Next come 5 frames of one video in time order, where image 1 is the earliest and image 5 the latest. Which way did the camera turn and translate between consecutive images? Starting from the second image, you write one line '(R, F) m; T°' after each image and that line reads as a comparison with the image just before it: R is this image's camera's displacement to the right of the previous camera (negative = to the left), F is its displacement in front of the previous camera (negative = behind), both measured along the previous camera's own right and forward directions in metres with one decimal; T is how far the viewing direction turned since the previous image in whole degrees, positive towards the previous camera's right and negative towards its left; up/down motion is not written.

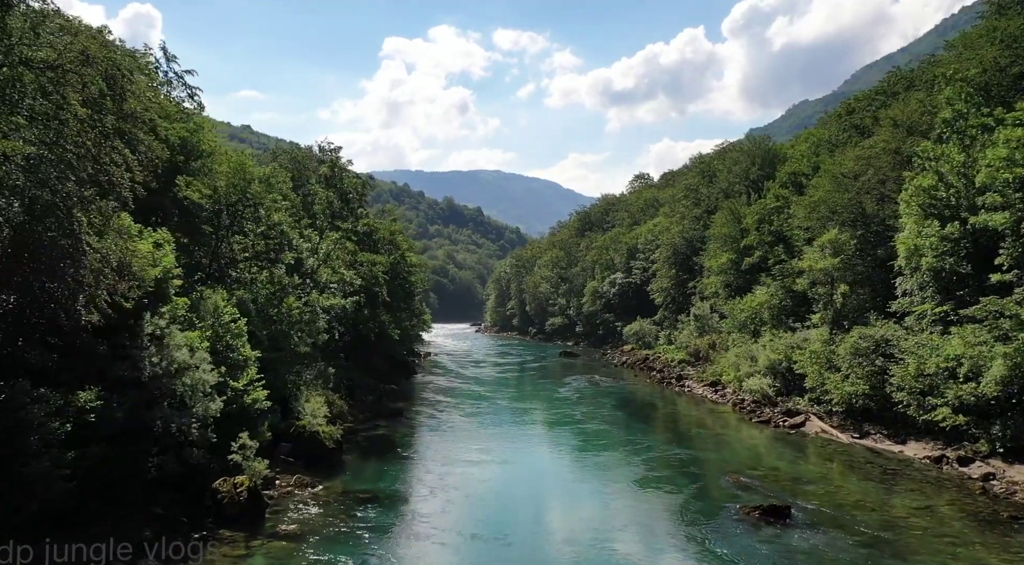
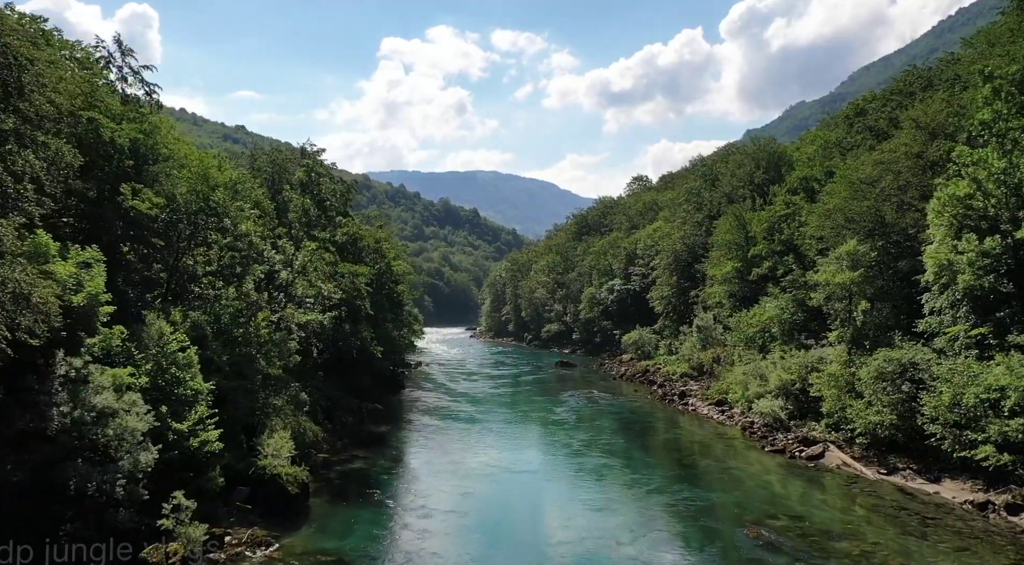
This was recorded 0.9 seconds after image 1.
(+0.2, +3.3) m; 0°
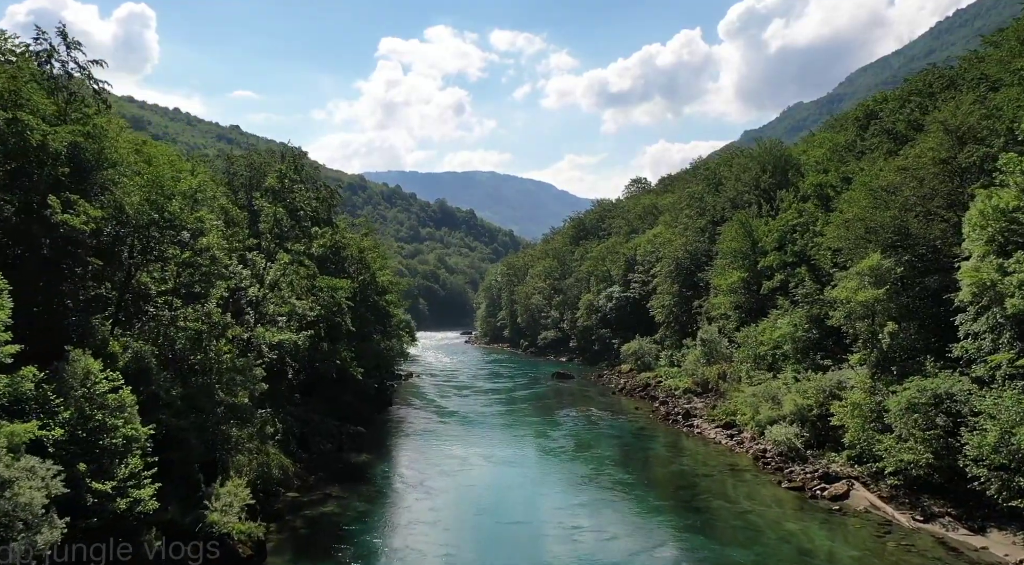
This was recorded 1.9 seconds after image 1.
(+0.2, +3.4) m; 0°
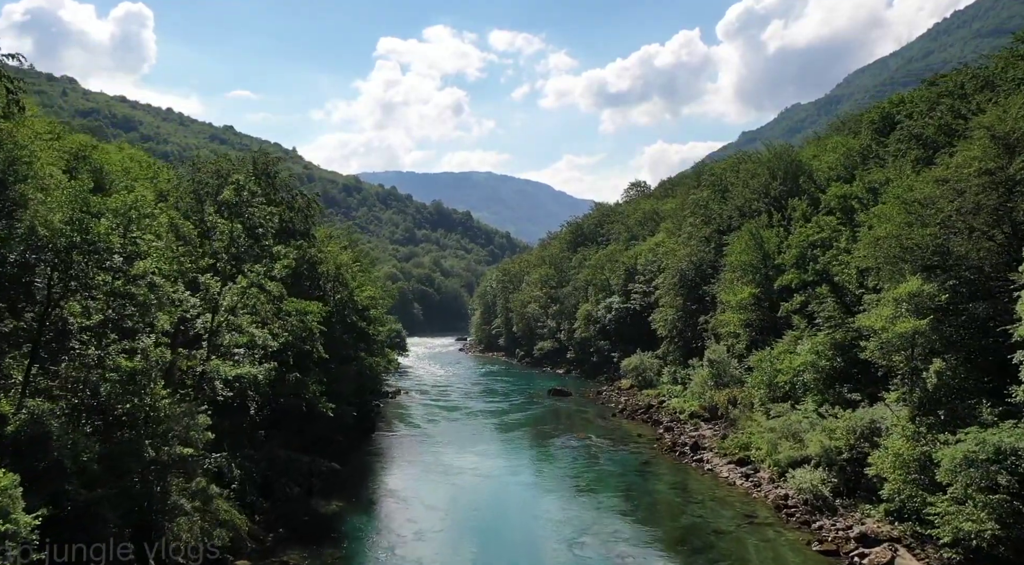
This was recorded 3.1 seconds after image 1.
(+0.3, +4.4) m; 0°
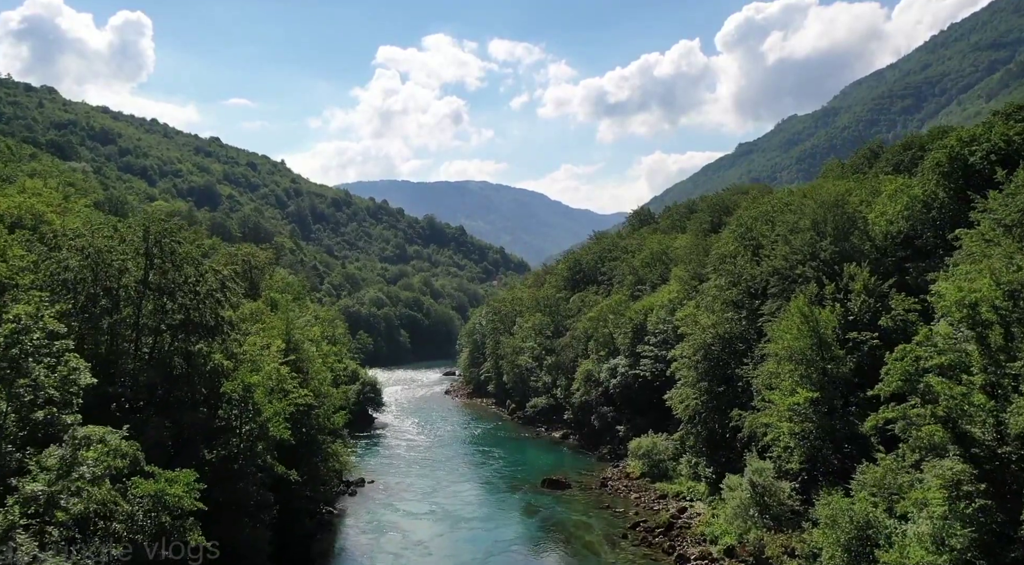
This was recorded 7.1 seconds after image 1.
(+0.6, +13.0) m; 0°
